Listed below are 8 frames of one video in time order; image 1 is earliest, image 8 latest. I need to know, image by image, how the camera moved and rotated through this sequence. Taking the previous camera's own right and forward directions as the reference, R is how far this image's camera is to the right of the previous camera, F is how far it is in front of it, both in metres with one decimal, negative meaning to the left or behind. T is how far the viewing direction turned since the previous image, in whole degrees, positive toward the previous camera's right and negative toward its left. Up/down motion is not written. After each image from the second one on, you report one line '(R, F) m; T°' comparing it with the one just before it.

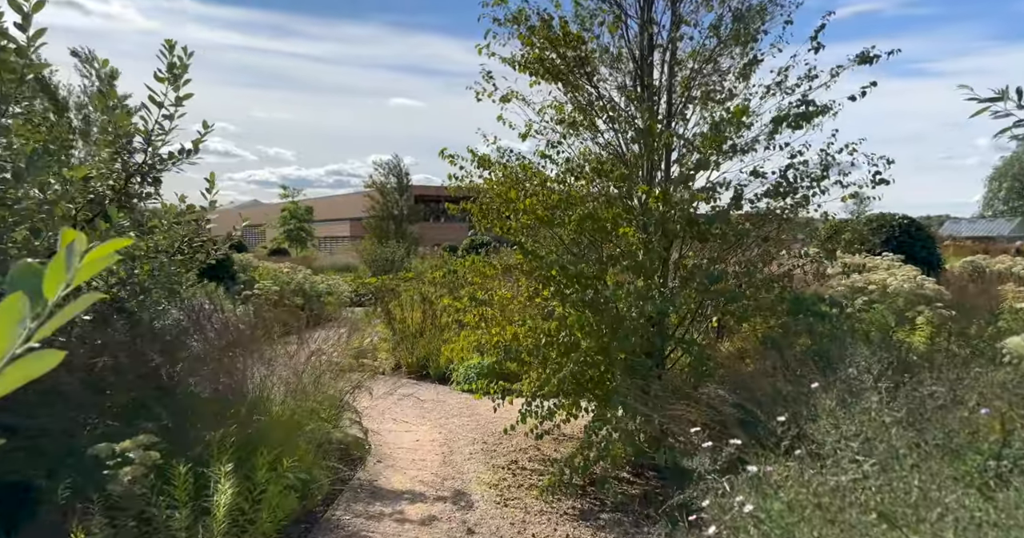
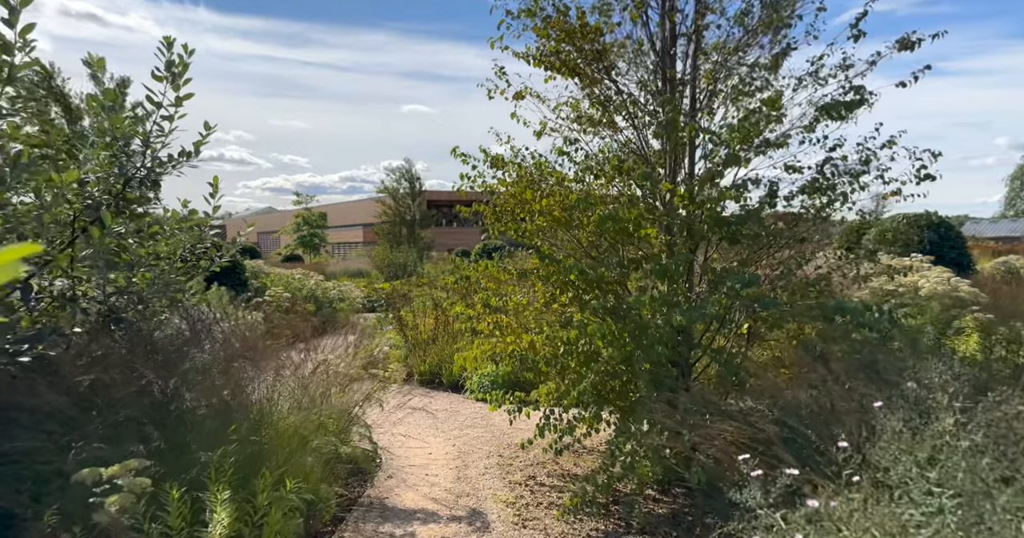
(0.0, +0.2) m; -1°
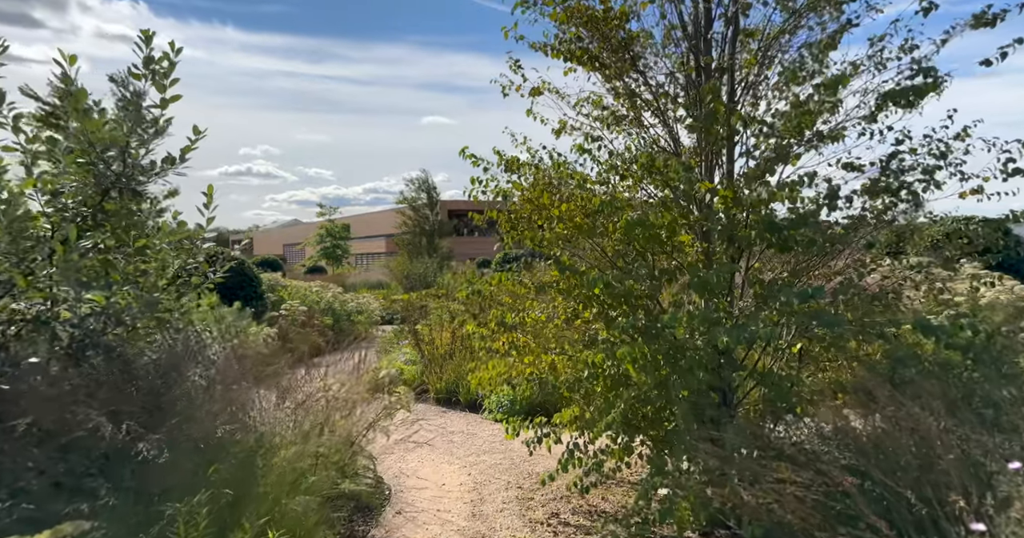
(0.0, +0.4) m; -2°
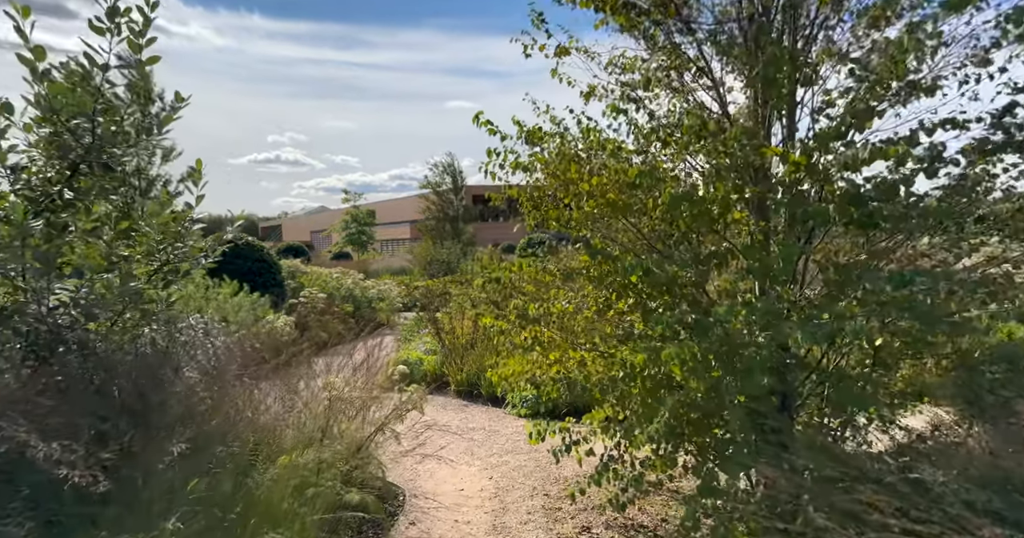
(0.0, +0.4) m; -2°
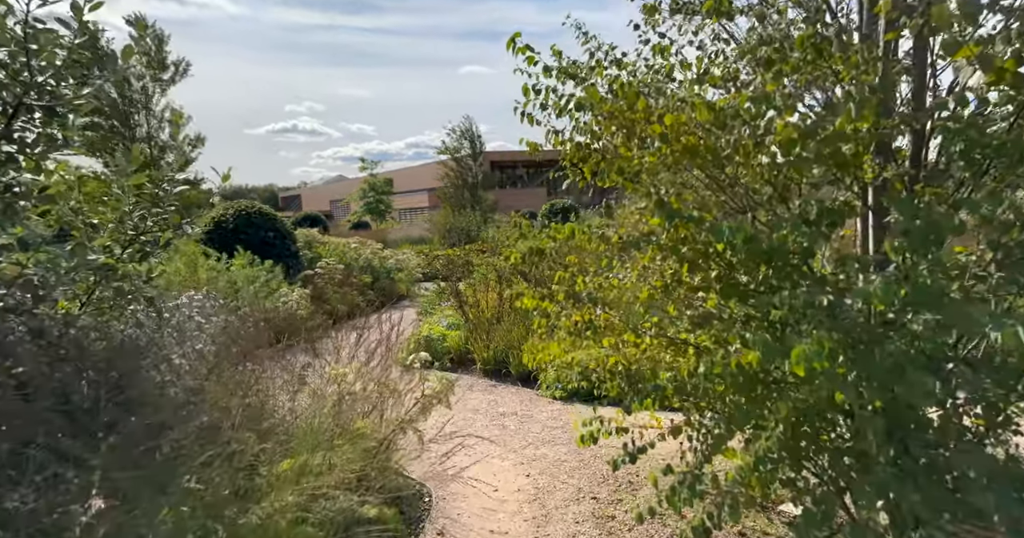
(-0.1, +0.6) m; -2°
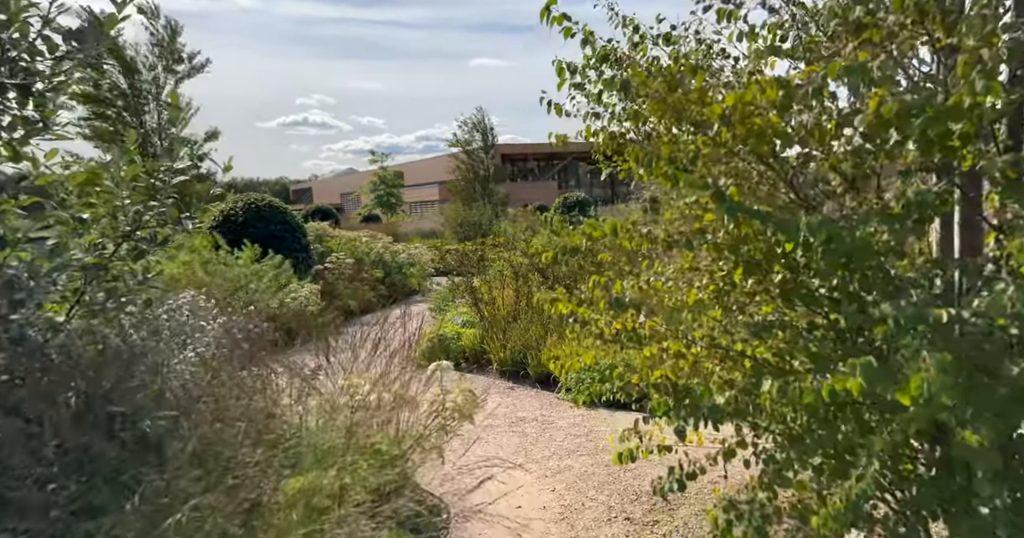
(-0.1, +0.3) m; -1°
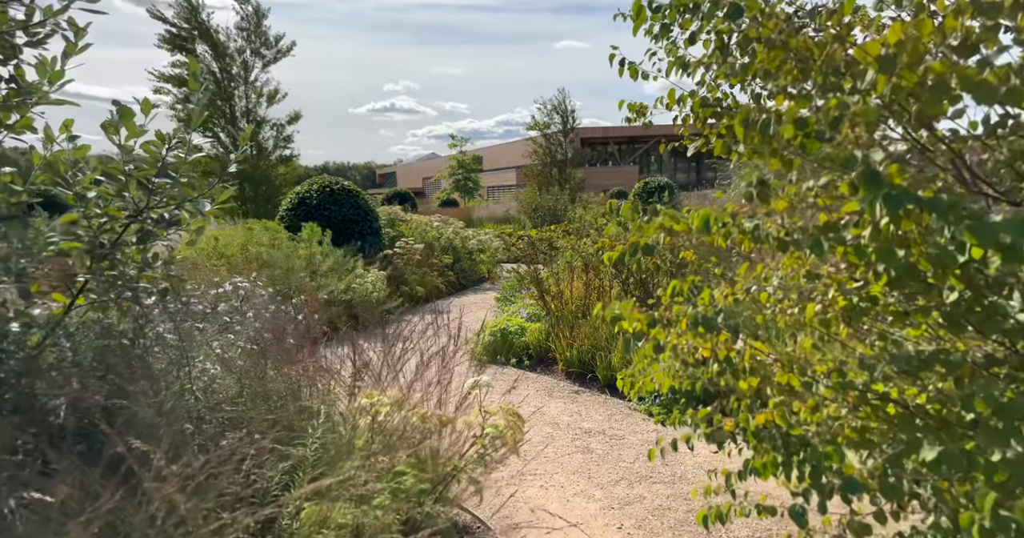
(+0.1, +0.5) m; -7°
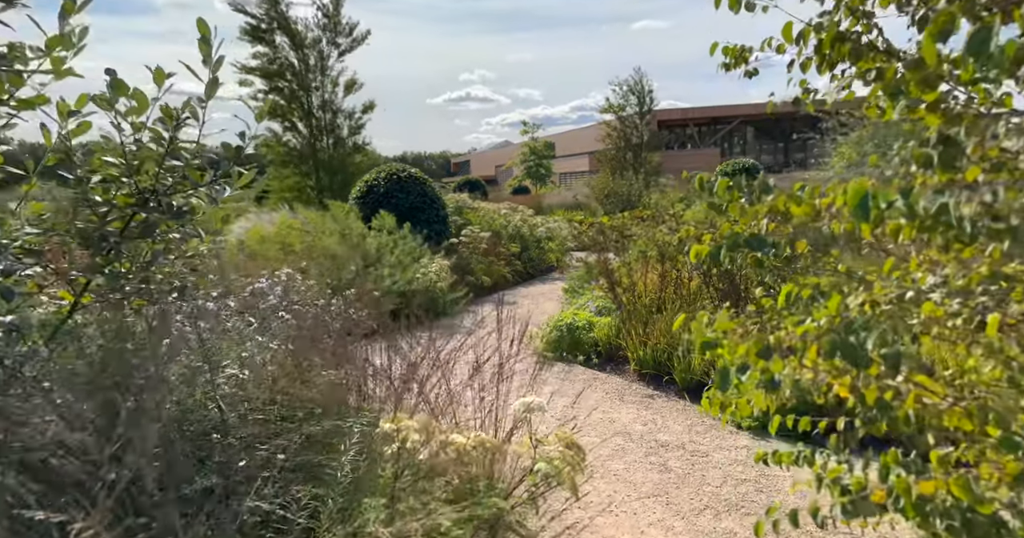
(0.0, +0.5) m; -6°
